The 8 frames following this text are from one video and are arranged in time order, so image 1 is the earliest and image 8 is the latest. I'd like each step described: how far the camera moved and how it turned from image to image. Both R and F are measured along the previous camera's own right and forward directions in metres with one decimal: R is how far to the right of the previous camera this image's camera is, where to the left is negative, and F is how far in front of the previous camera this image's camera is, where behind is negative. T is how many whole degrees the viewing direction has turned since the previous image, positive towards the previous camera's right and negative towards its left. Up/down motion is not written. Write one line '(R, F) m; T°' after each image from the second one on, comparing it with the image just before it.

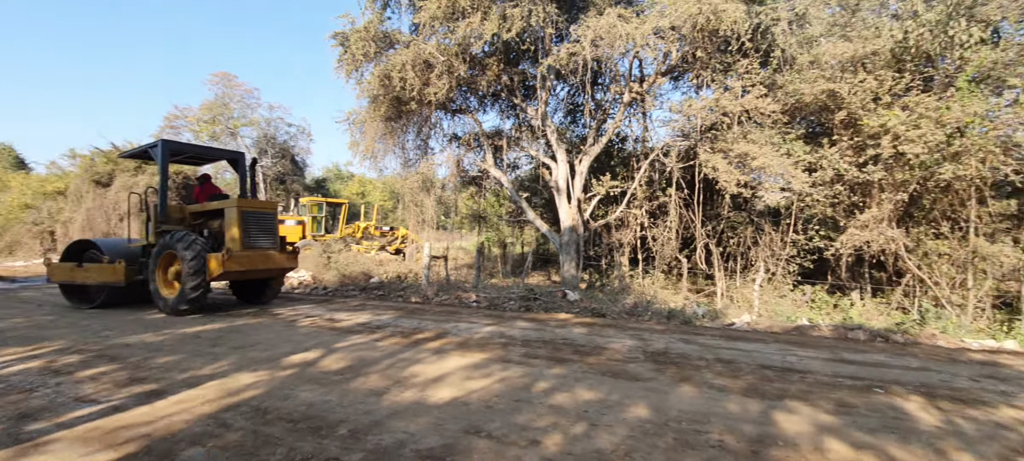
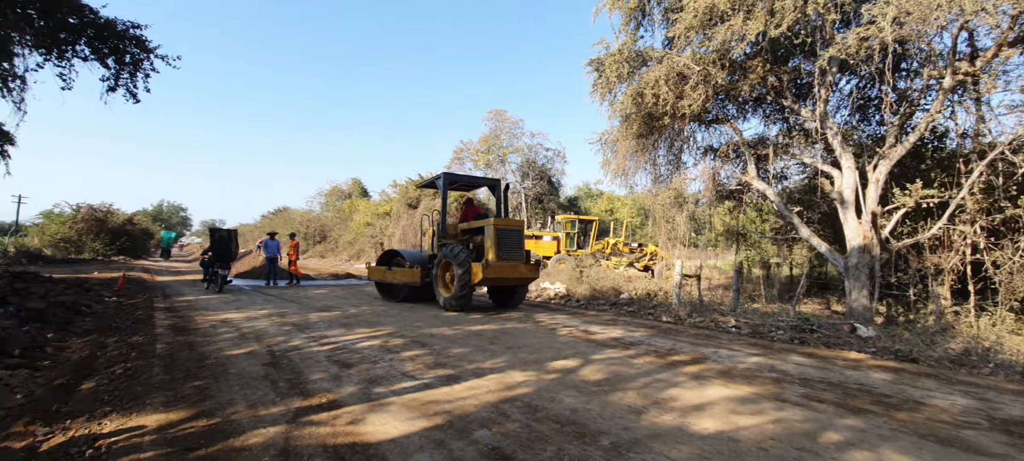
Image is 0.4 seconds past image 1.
(-0.1, 0.0) m; -28°
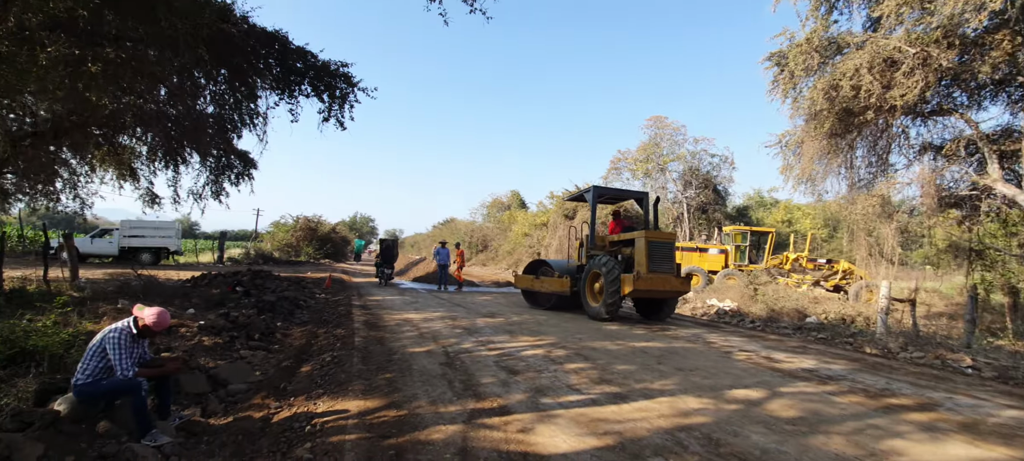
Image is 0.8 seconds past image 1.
(-0.1, +0.1) m; -18°
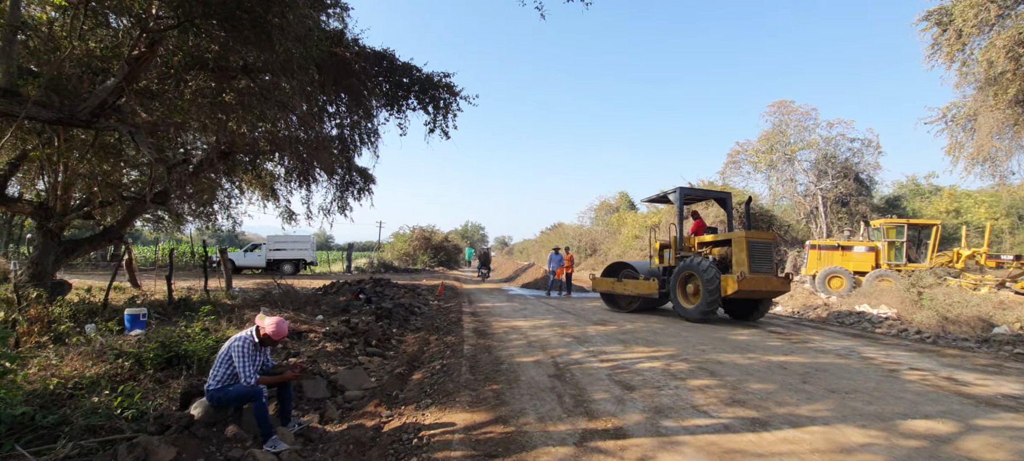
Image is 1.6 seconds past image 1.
(0.0, +0.3) m; -13°
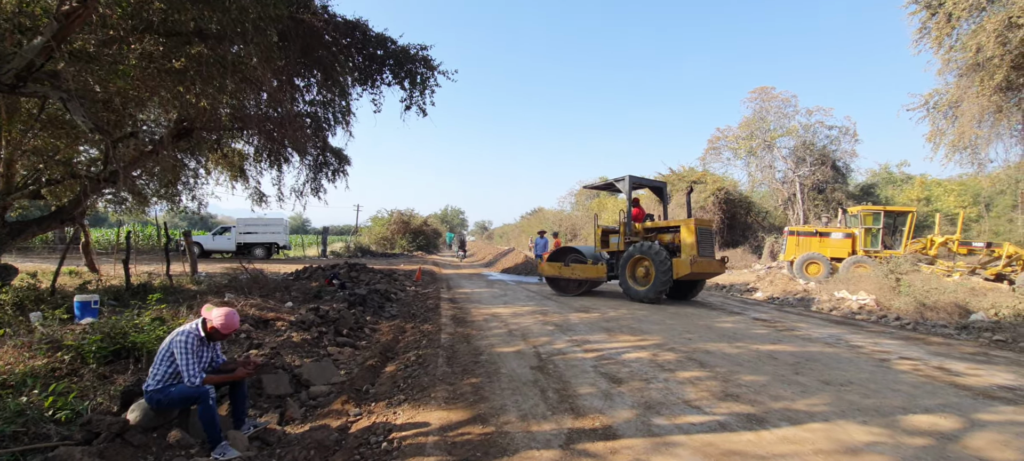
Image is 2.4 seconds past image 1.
(0.0, +0.3) m; +2°
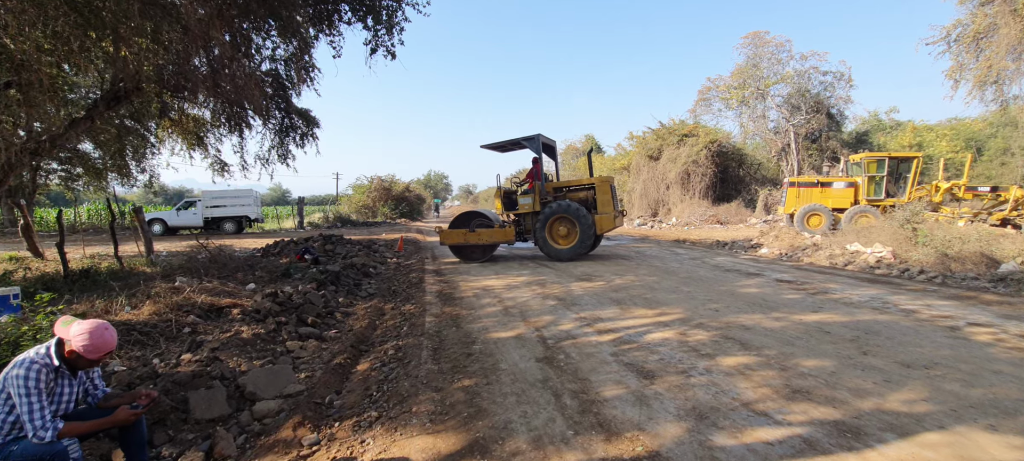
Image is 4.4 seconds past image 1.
(-0.1, +1.0) m; +2°
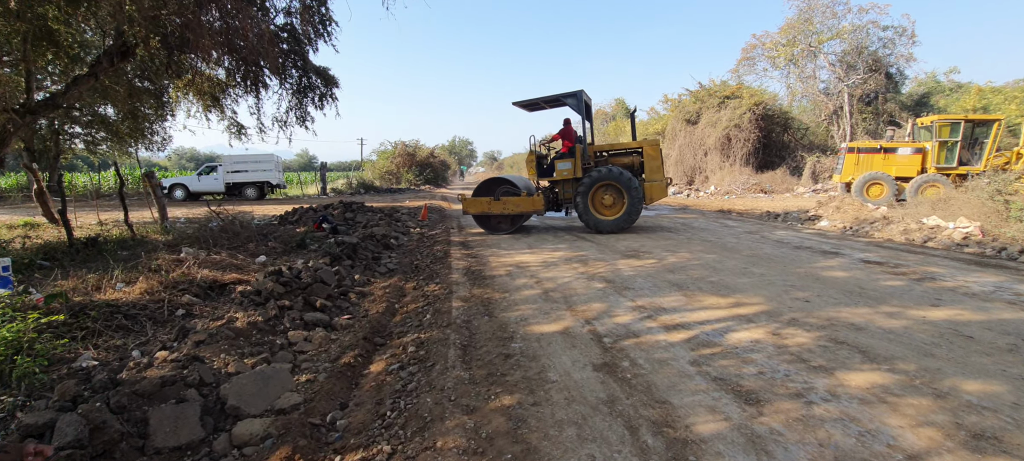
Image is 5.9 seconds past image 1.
(-0.2, +0.9) m; -3°
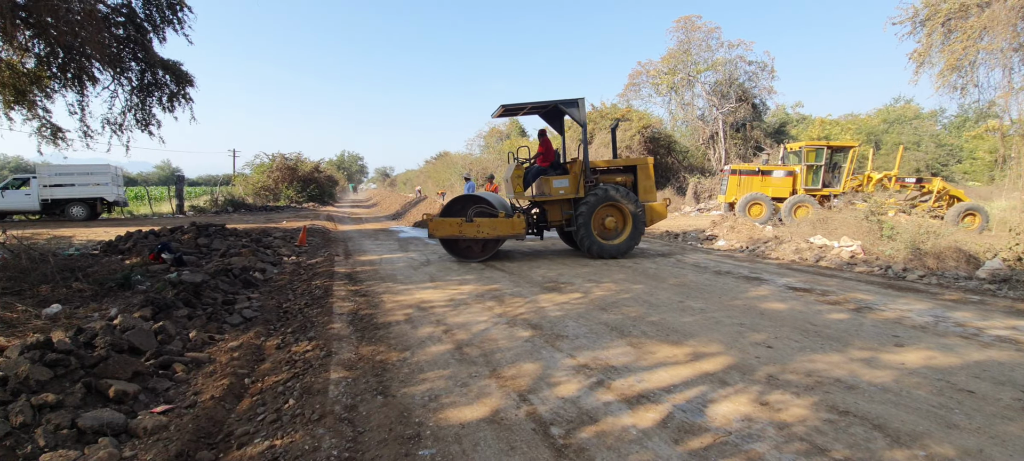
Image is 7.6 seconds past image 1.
(-0.1, +1.1) m; +12°
